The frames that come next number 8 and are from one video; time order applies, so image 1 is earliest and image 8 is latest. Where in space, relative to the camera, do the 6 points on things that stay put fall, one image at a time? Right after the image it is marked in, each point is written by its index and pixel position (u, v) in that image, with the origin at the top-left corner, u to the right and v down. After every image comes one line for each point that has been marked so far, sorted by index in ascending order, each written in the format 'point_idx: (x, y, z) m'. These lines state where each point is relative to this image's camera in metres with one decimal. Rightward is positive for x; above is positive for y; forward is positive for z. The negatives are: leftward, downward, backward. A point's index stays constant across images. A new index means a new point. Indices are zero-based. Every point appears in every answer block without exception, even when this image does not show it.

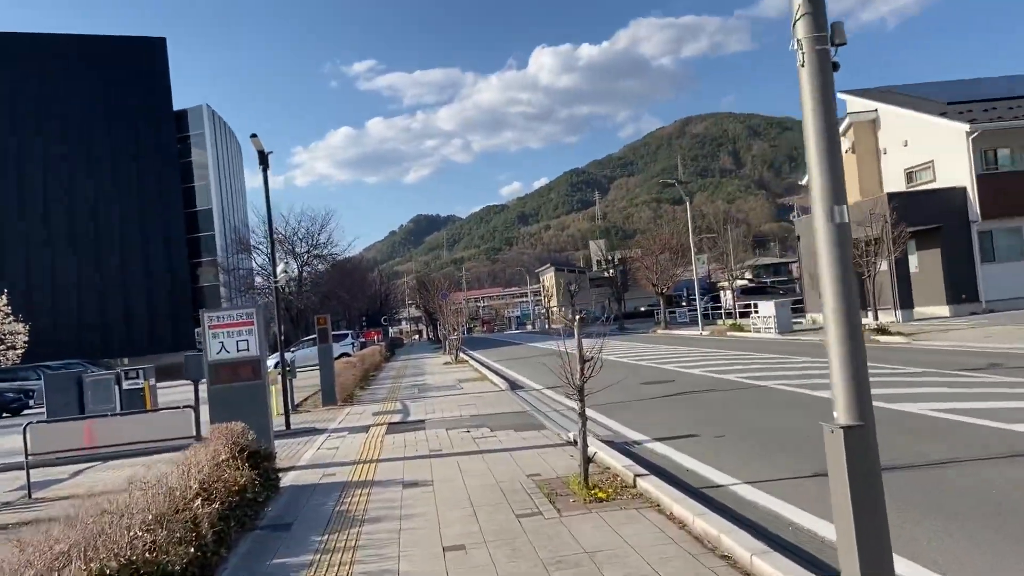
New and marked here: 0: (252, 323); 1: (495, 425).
0: (-3.4, -0.5, +10.5) m
1: (-0.2, -2.2, +12.4) m
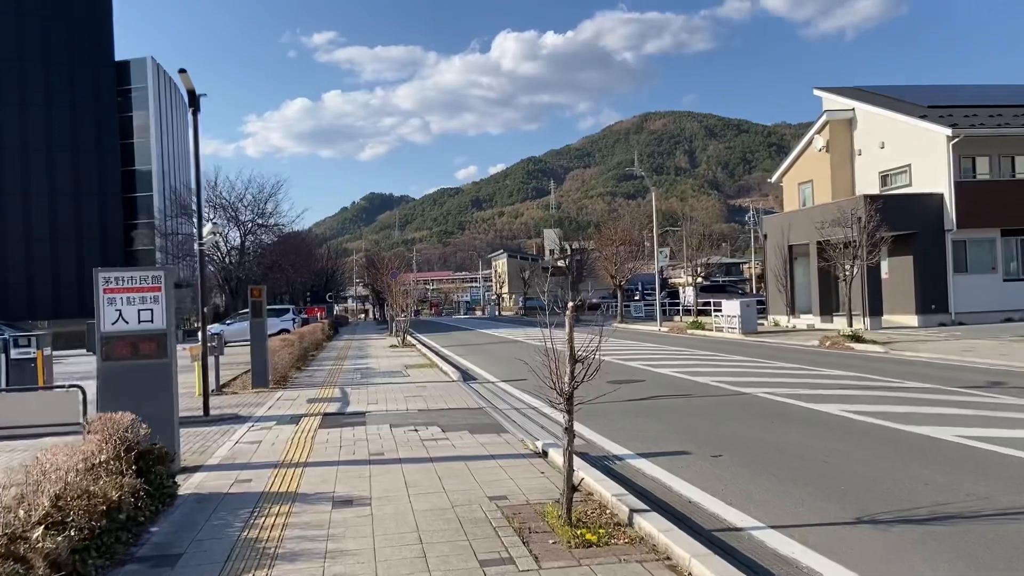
0: (-3.8, 0.0, +8.6) m
1: (-0.9, -1.9, +10.7) m
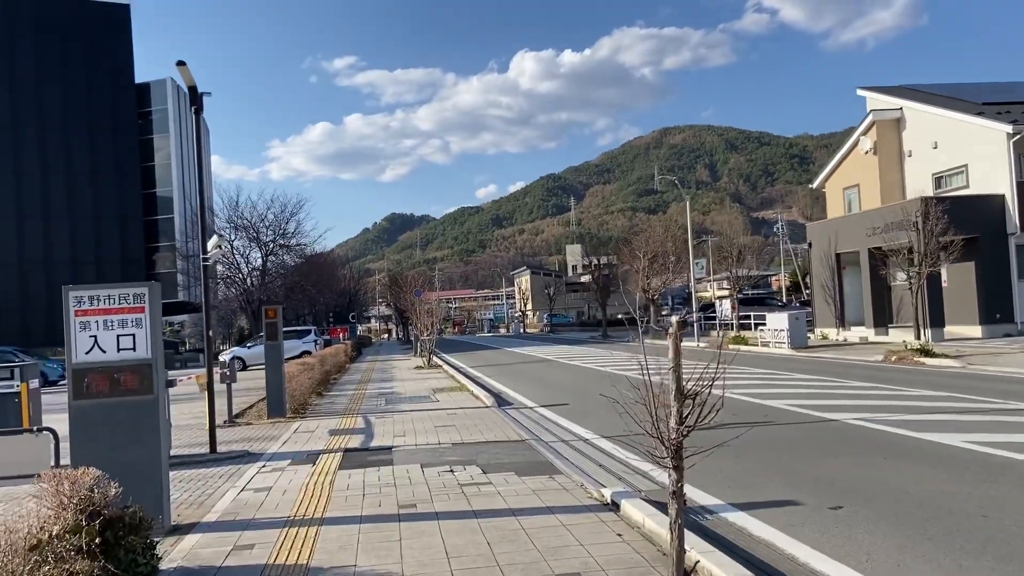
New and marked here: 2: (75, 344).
0: (-3.3, -0.2, +7.1) m
1: (-0.2, -2.0, +9.1) m
2: (-3.8, -0.5, +6.9) m
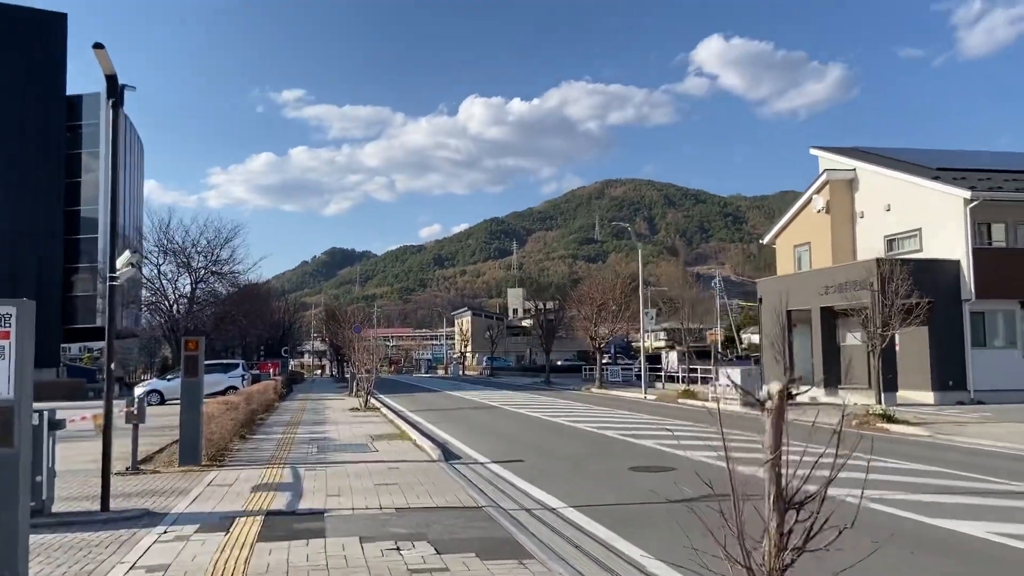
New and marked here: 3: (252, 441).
0: (-3.4, -0.3, +5.5) m
1: (-0.7, -2.4, +7.7) m
2: (-4.0, -0.6, +5.2) m
3: (-5.5, -3.2, +16.8) m
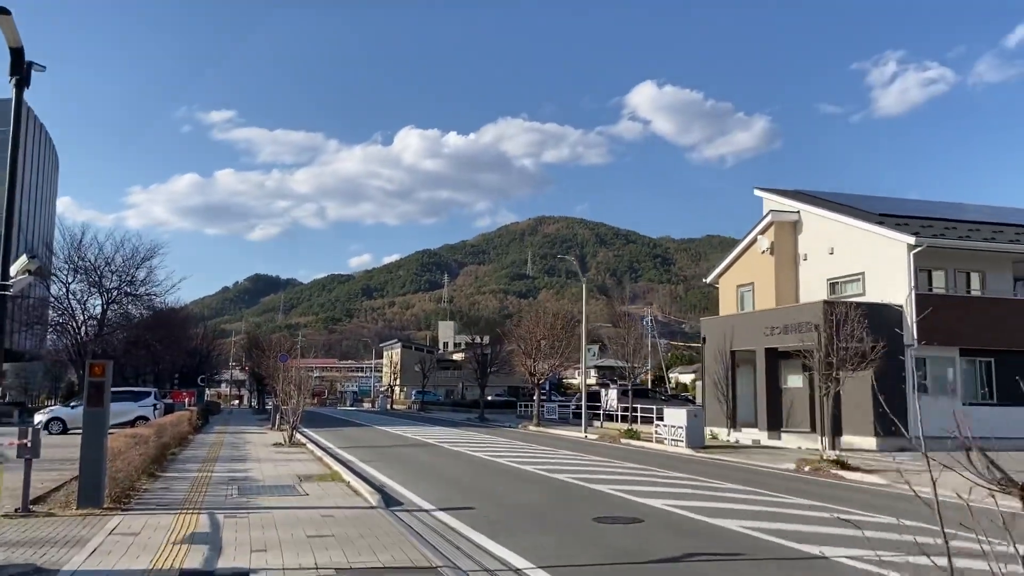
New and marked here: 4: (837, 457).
0: (-3.4, -0.3, +4.0) m
1: (-0.9, -2.6, +6.4) m
2: (-3.9, -0.6, +3.8) m
3: (-6.6, -3.6, +15.0) m
4: (+7.6, -3.9, +18.7) m
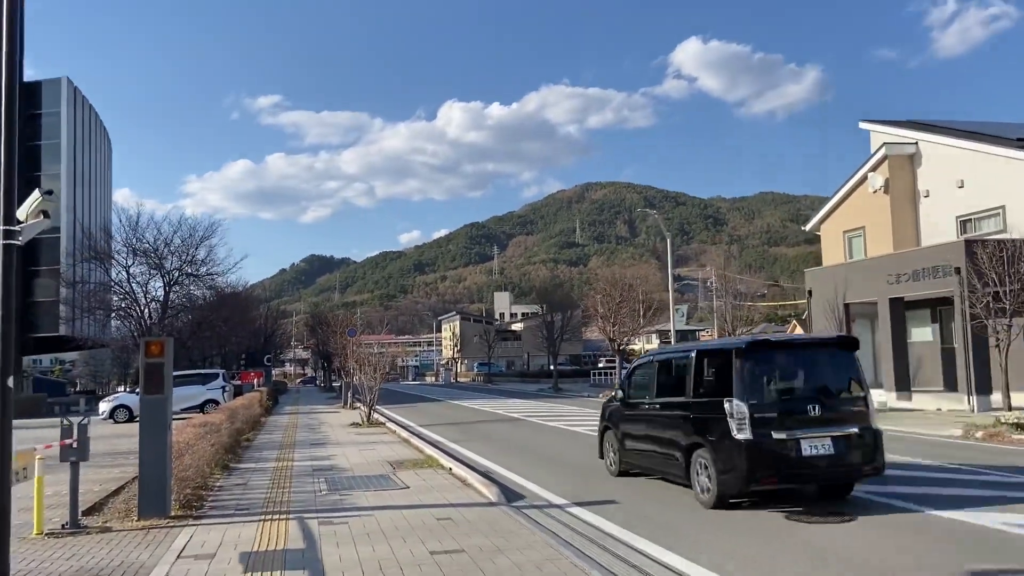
0: (-2.2, 0.0, +1.7) m
1: (+0.6, -2.1, +3.9) m
2: (-2.7, -0.3, +1.5) m
3: (-4.5, -3.0, +13.0) m
4: (+9.9, -2.5, +15.7) m
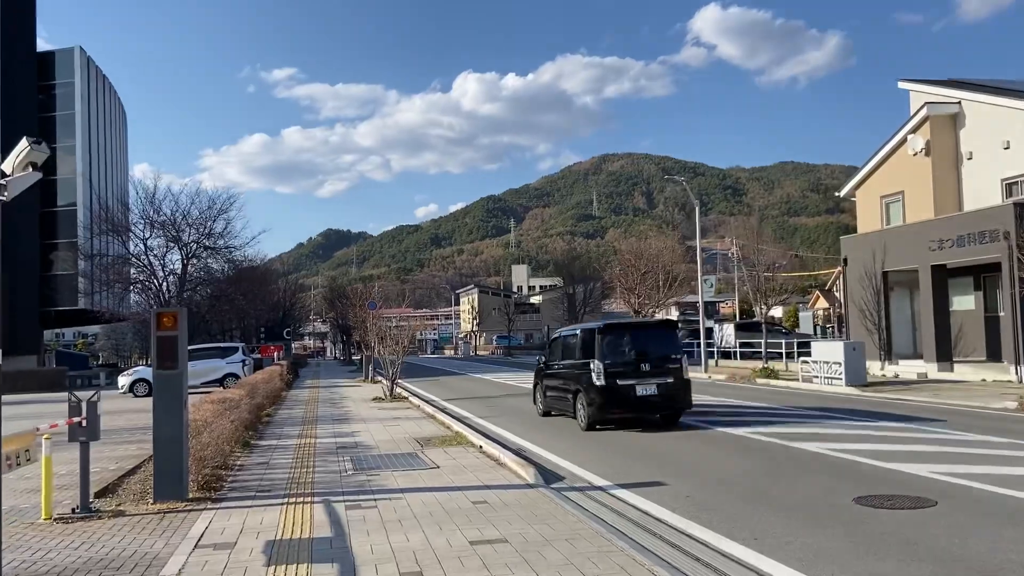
0: (-1.9, +0.1, +1.0) m
1: (+0.9, -1.9, +3.2) m
2: (-2.4, -0.2, +0.8) m
3: (-4.0, -2.6, +12.4) m
4: (+10.5, -1.9, +14.8) m
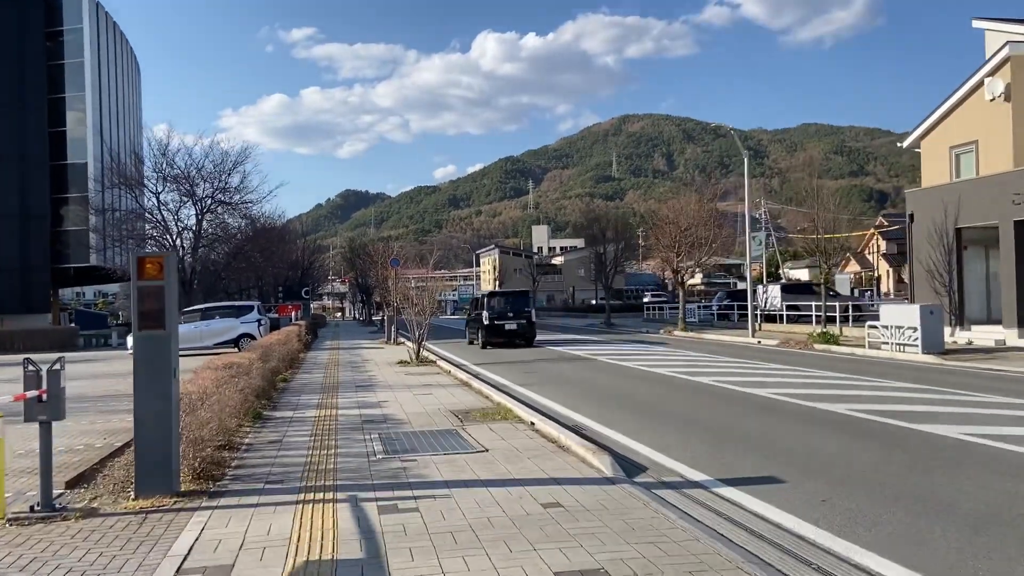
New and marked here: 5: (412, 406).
0: (-1.4, +0.2, -1.0) m
1: (+1.5, -1.7, +1.3) m
2: (-1.9, -0.1, -1.2) m
3: (-3.2, -1.9, +10.6) m
4: (+11.3, -1.2, +12.6) m
5: (-1.6, -1.9, +12.4) m
